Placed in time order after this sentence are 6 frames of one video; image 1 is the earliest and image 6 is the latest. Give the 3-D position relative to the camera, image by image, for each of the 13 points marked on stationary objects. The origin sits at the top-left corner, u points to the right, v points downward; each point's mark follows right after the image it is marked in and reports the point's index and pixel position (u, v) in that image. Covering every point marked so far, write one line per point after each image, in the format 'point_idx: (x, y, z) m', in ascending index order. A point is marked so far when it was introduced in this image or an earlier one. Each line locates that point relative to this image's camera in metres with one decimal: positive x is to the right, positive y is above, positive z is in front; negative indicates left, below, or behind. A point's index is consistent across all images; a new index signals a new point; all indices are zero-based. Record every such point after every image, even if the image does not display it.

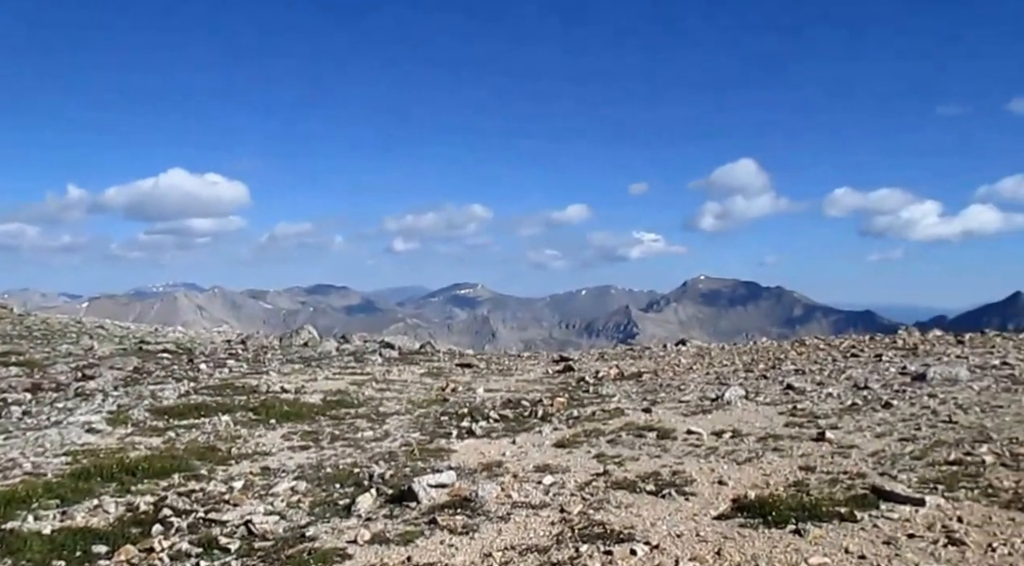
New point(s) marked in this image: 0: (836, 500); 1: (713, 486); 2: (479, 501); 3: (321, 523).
0: (+5.9, -3.9, +17.5) m
1: (+4.0, -4.1, +19.4) m
2: (-0.7, -4.3, +19.0) m
3: (-3.8, -4.7, +19.0) m
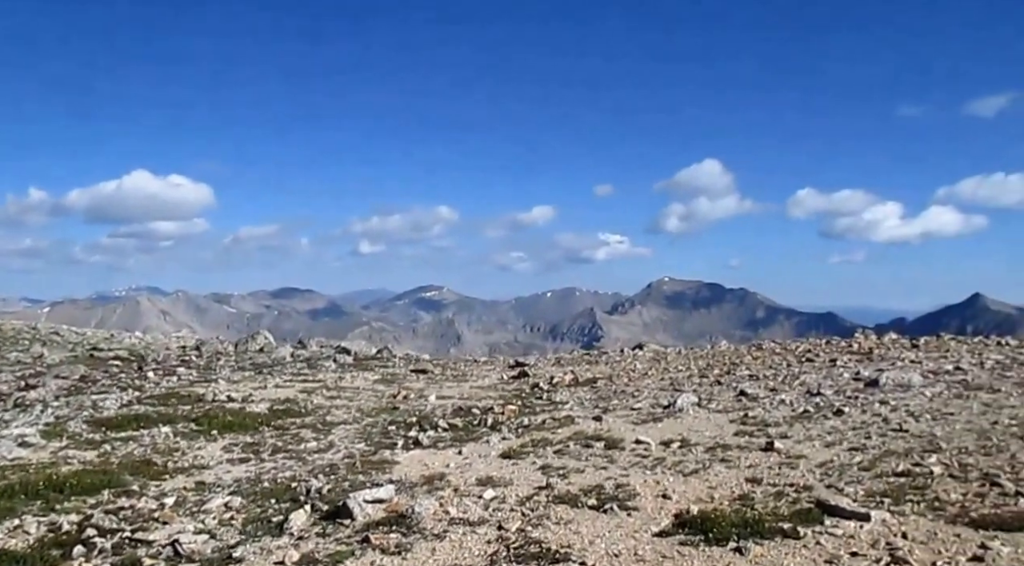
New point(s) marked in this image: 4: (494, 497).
0: (+4.7, -4.1, +17.1) m
1: (+2.8, -4.3, +18.9) m
2: (-1.8, -4.5, +18.3) m
3: (-4.9, -4.9, +18.3) m
4: (-0.4, -4.4, +20.0) m
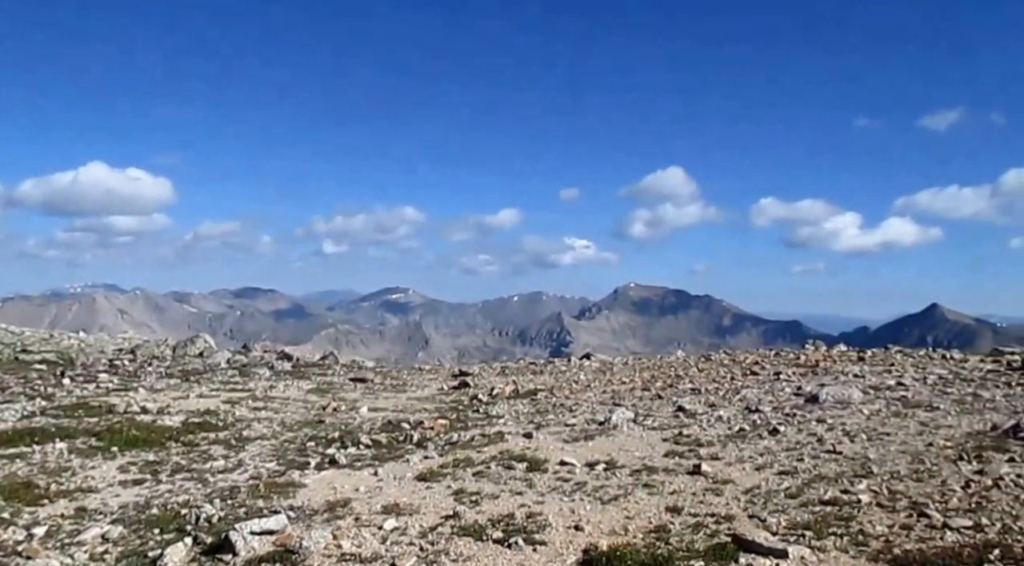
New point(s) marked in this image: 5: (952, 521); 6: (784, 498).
0: (+3.0, -4.4, +15.7) m
1: (+1.0, -4.5, +17.5) m
2: (-3.6, -4.7, +16.8) m
3: (-6.7, -5.1, +16.6) m
4: (-2.2, -4.7, +18.5) m
5: (+7.9, -4.3, +17.3) m
6: (+5.5, -4.3, +19.3) m
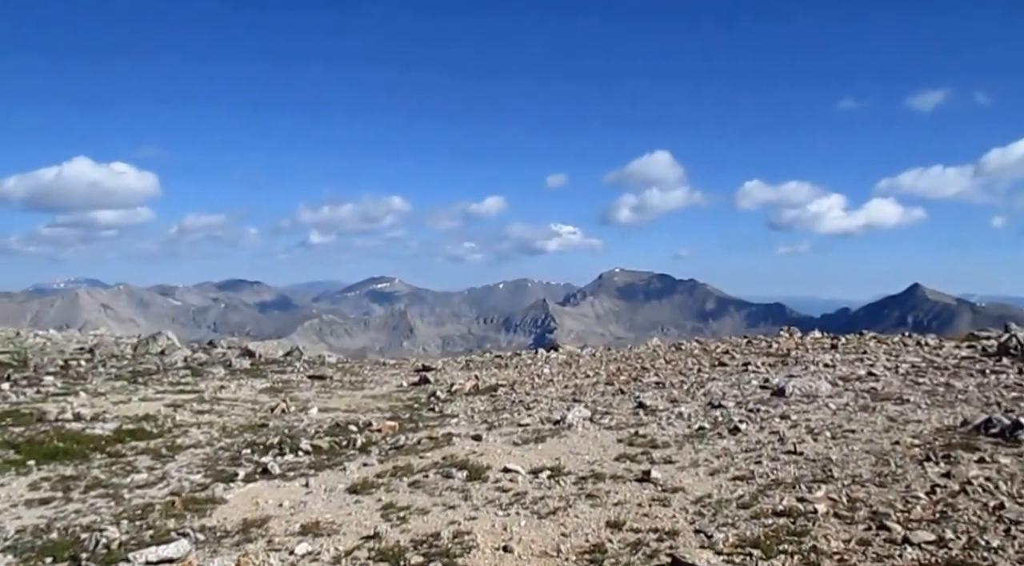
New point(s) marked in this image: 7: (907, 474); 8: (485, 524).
0: (+1.7, -4.3, +14.1) m
1: (-0.3, -4.5, +15.9) m
2: (-4.9, -4.7, +15.0) m
3: (-8.0, -5.2, +14.8) m
4: (-3.5, -4.6, +16.8) m
5: (+6.6, -4.1, +15.7) m
6: (+4.1, -4.1, +17.8) m
7: (+7.9, -3.8, +19.2) m
8: (-0.5, -4.4, +17.6) m
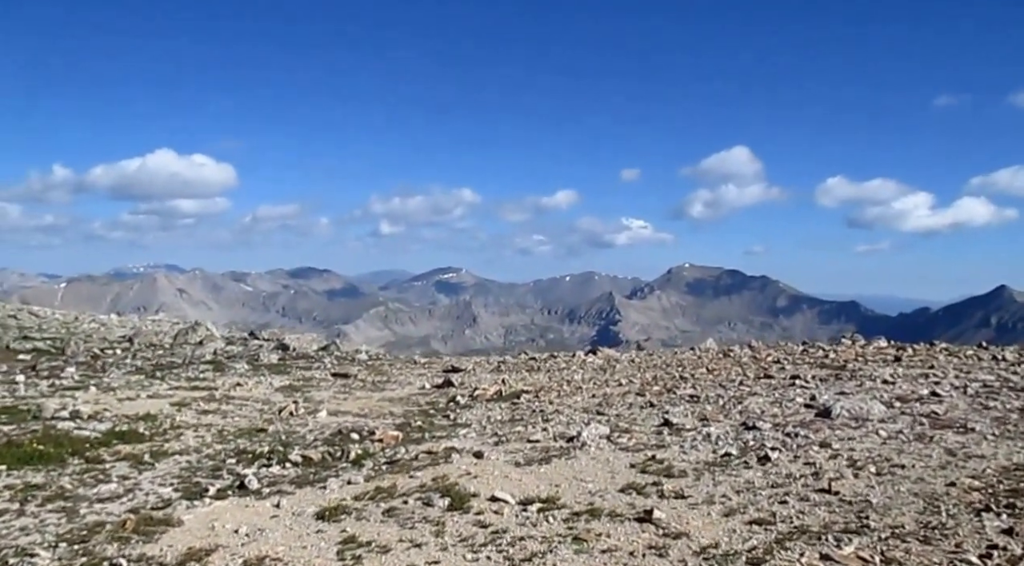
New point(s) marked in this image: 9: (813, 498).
0: (+1.0, -4.5, +11.5) m
1: (-0.9, -4.6, +13.4) m
2: (-5.6, -4.8, +12.9) m
3: (-8.7, -5.2, +12.9) m
4: (-4.1, -4.7, +14.5) m
5: (+5.9, -4.4, +12.8) m
6: (+3.6, -4.4, +15.0) m
7: (+7.5, -4.1, +16.1) m
8: (-1.0, -4.5, +15.1) m
9: (+5.8, -4.1, +18.5) m
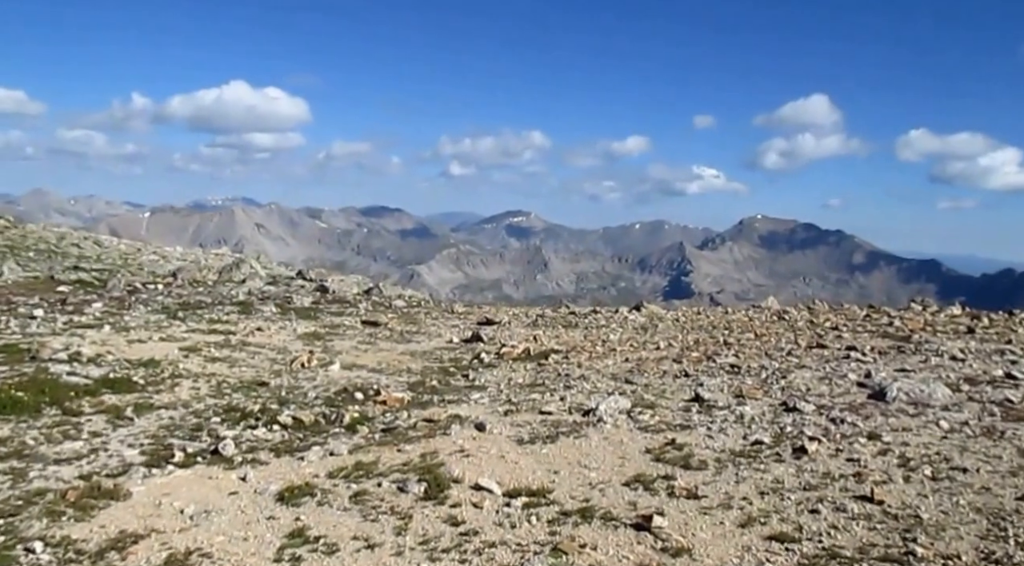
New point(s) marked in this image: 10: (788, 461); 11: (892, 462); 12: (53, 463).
0: (+0.1, -4.3, +9.0) m
1: (-1.6, -4.2, +11.0) m
2: (-6.3, -4.2, +10.9) m
3: (-9.4, -4.4, +11.1) m
4: (-4.7, -4.1, +12.4) m
5: (+5.2, -4.3, +9.9) m
6: (+3.0, -4.0, +12.2) m
7: (+7.0, -3.9, +13.1) m
8: (-1.6, -4.0, +12.7) m
9: (+5.4, -3.7, +15.6) m
10: (+5.2, -3.4, +18.3) m
11: (+7.0, -3.3, +18.0) m
12: (-9.1, -3.6, +19.2) m
